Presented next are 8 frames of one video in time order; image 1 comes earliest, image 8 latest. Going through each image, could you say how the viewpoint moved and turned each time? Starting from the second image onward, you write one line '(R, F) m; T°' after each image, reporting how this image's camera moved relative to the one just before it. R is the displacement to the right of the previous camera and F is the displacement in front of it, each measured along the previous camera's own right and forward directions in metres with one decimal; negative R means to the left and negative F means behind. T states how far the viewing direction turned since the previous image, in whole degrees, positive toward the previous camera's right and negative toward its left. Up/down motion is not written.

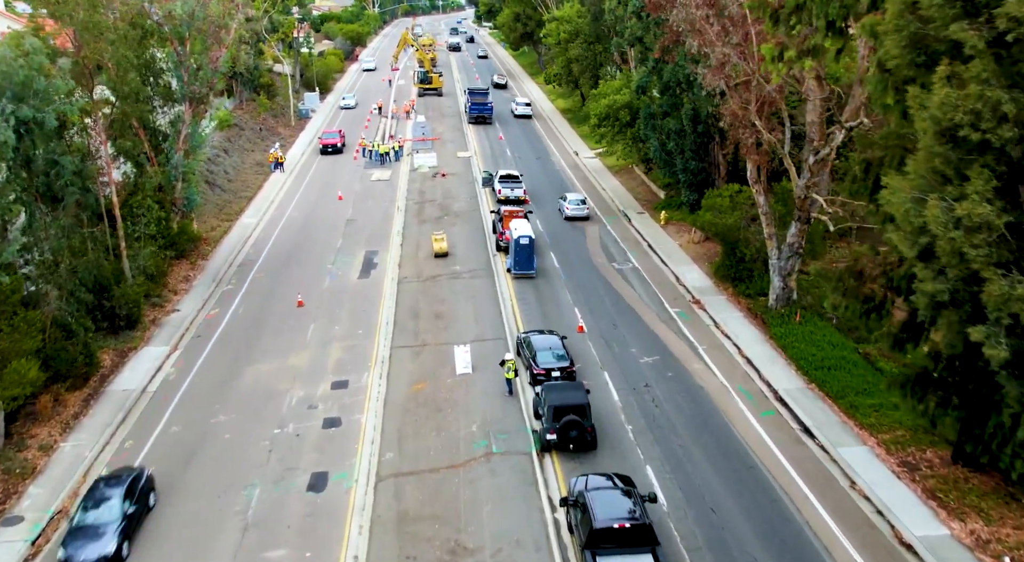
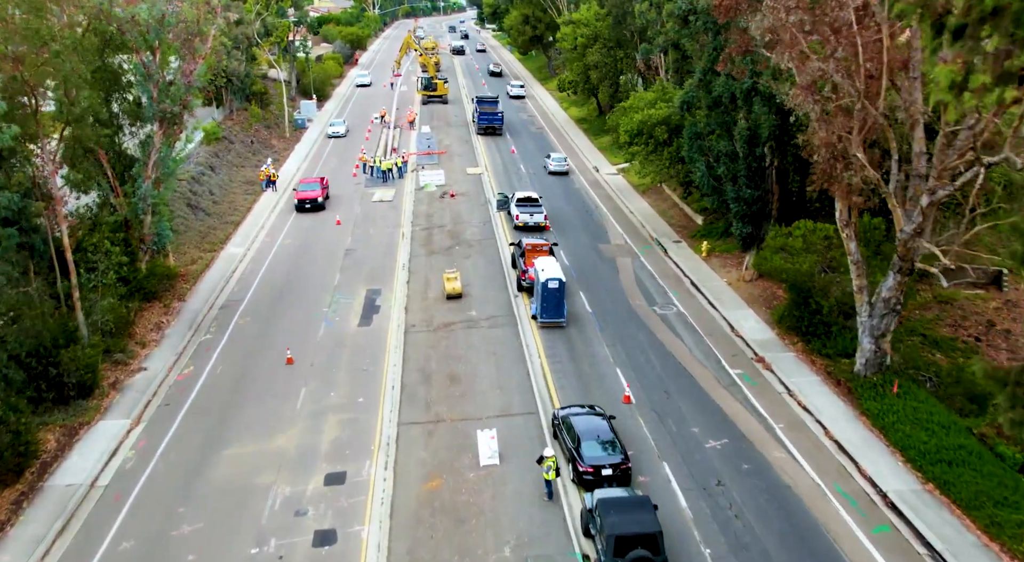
(-0.8, +4.9) m; 0°
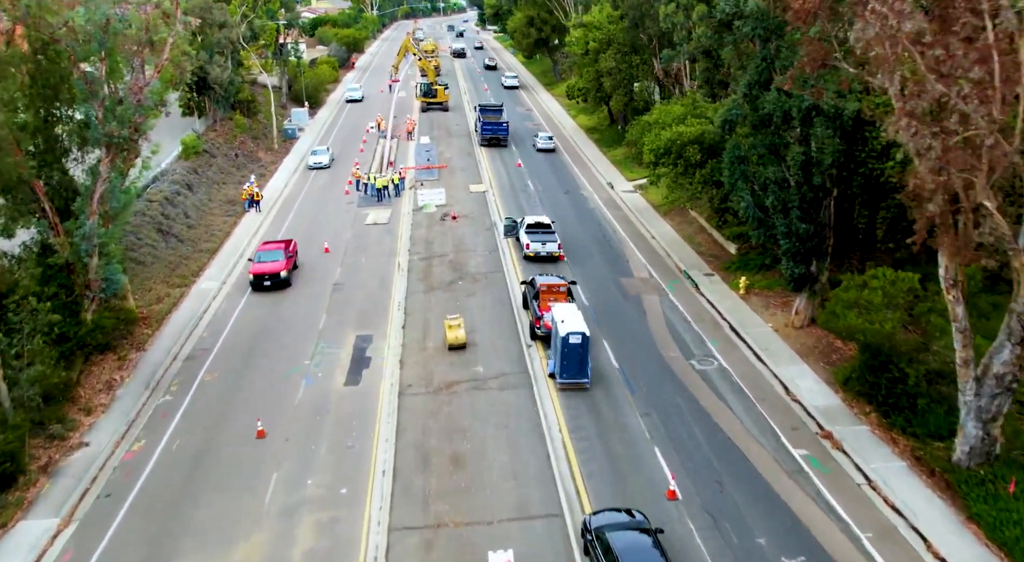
(-0.4, +4.5) m; 0°
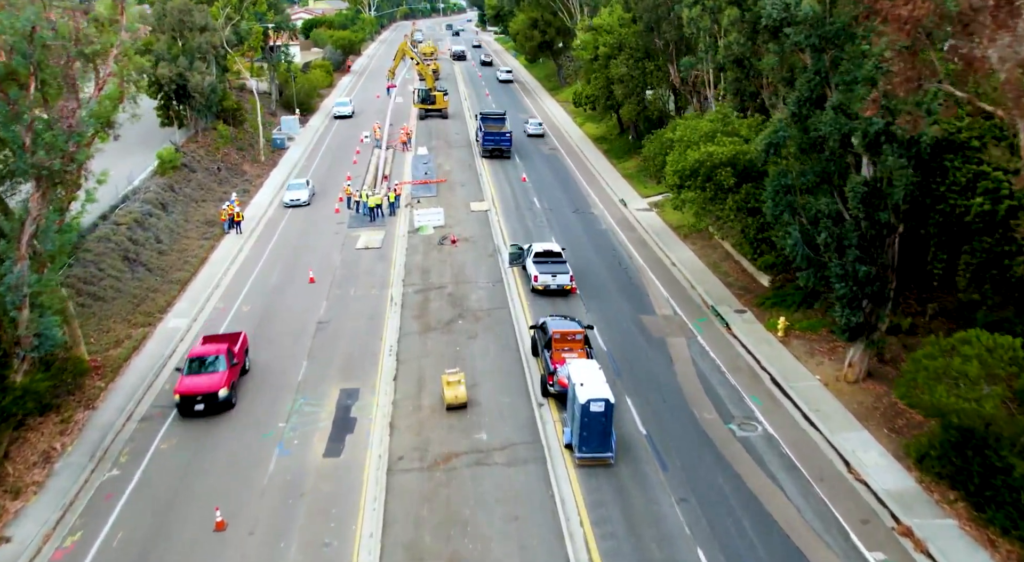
(-0.2, +3.9) m; 0°
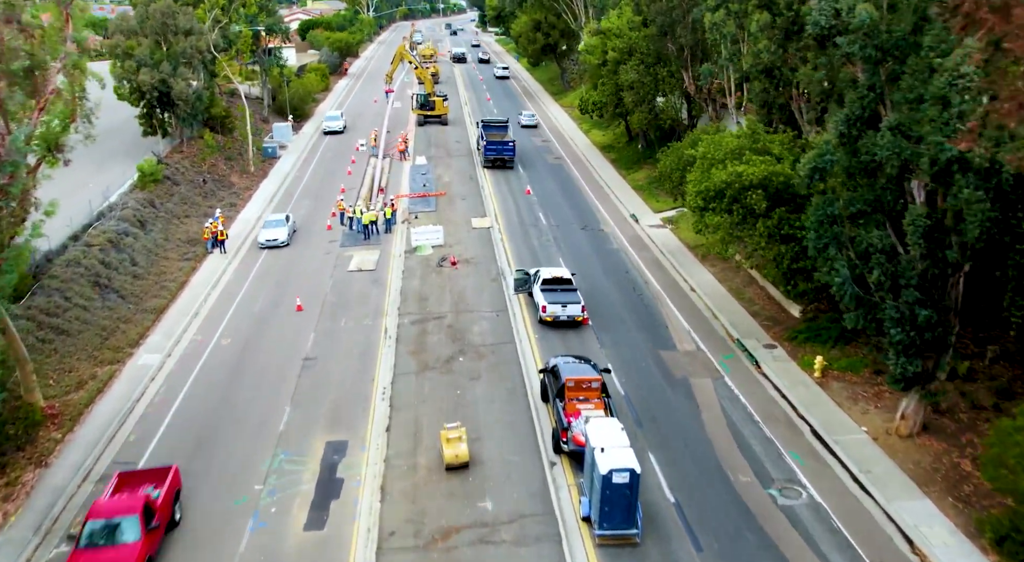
(-0.2, +2.8) m; 0°
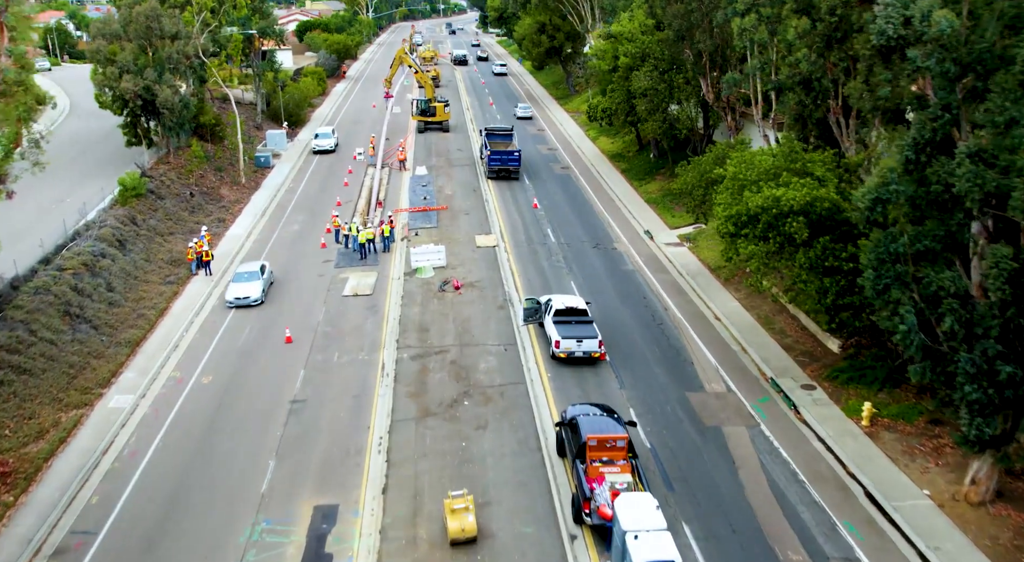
(-0.3, +2.7) m; 0°
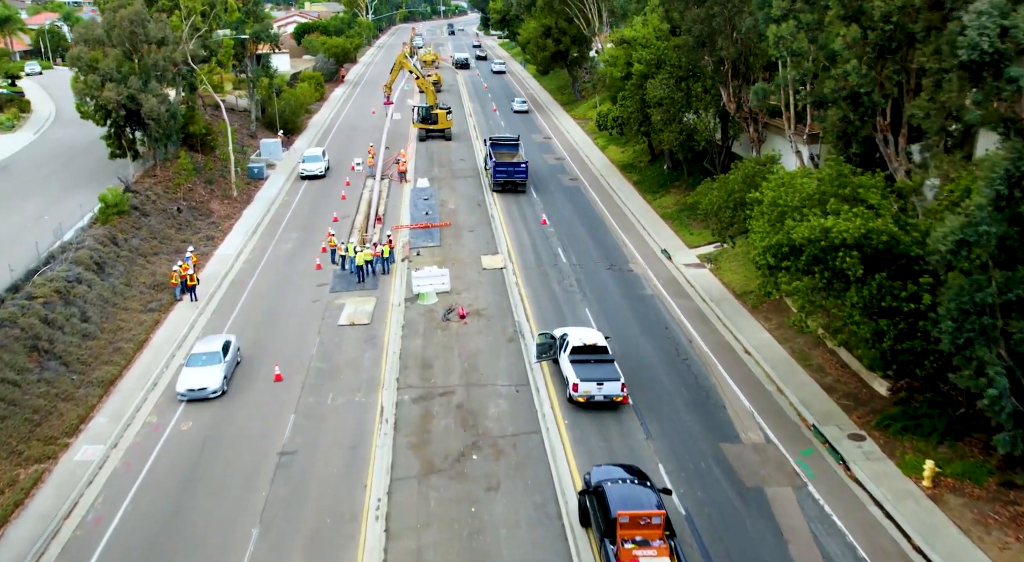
(-0.3, +2.6) m; 0°
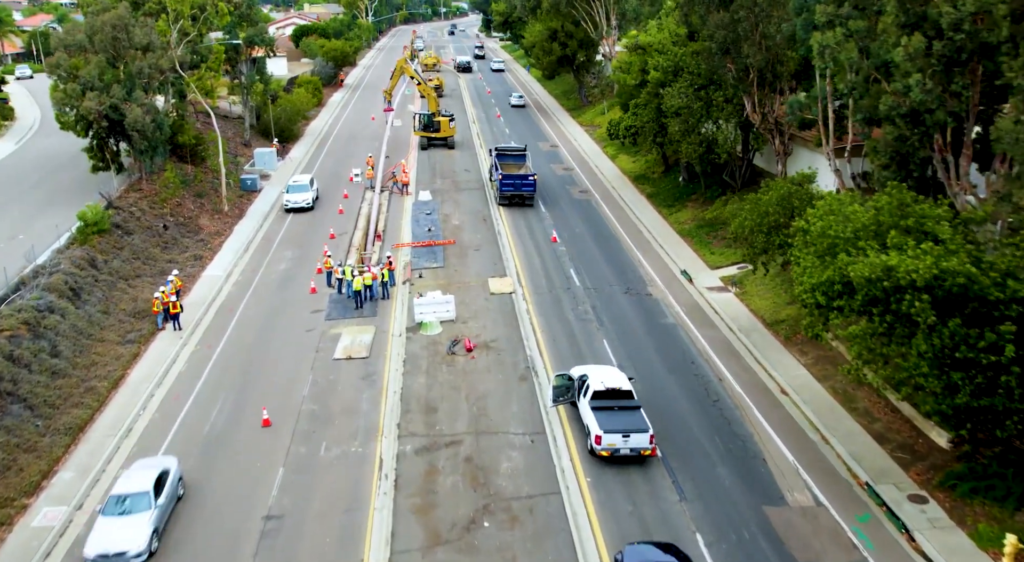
(-0.3, +2.6) m; 0°
